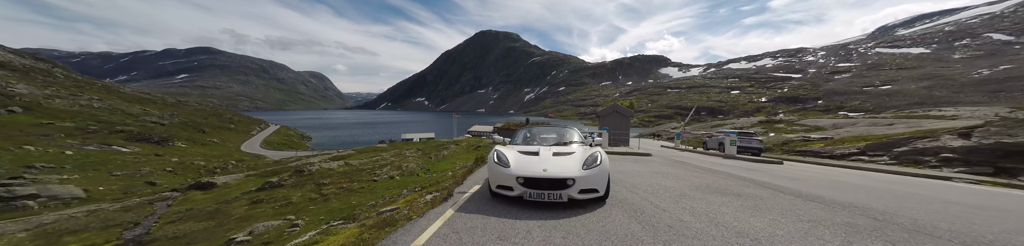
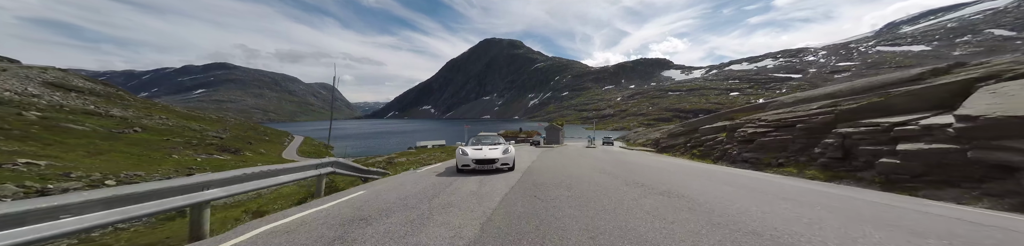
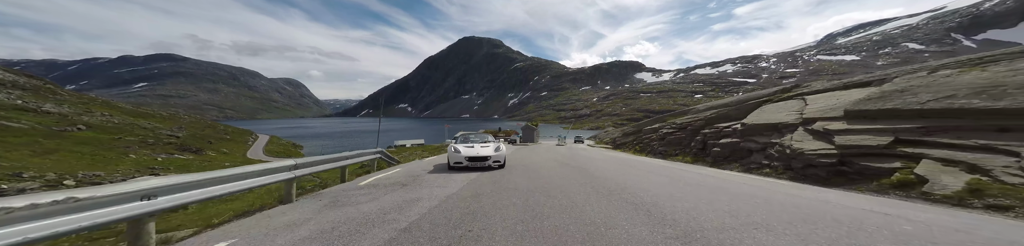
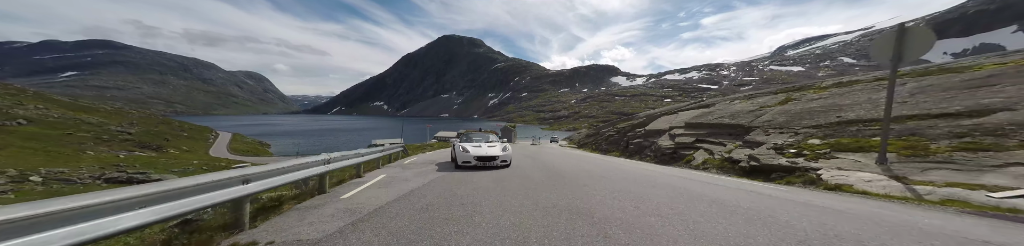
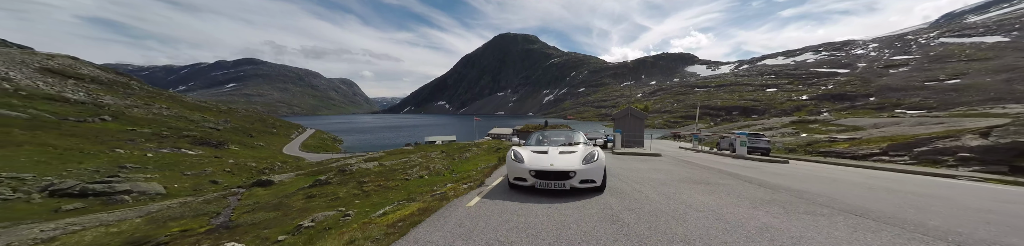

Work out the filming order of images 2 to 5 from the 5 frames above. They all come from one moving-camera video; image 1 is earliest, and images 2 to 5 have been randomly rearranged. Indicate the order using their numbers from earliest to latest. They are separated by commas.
5, 2, 3, 4
